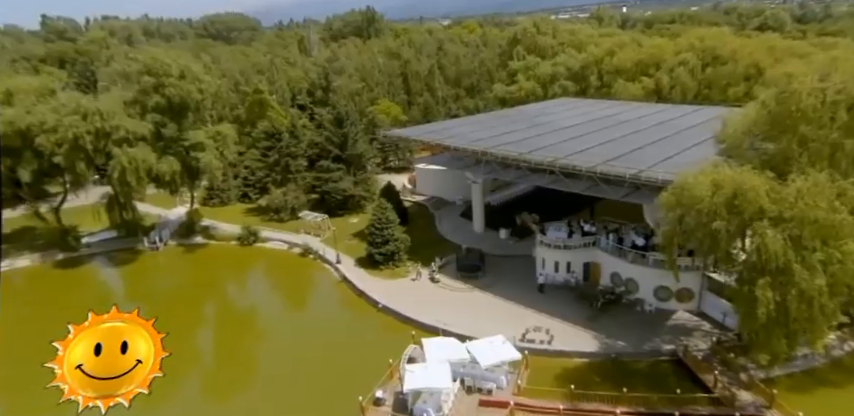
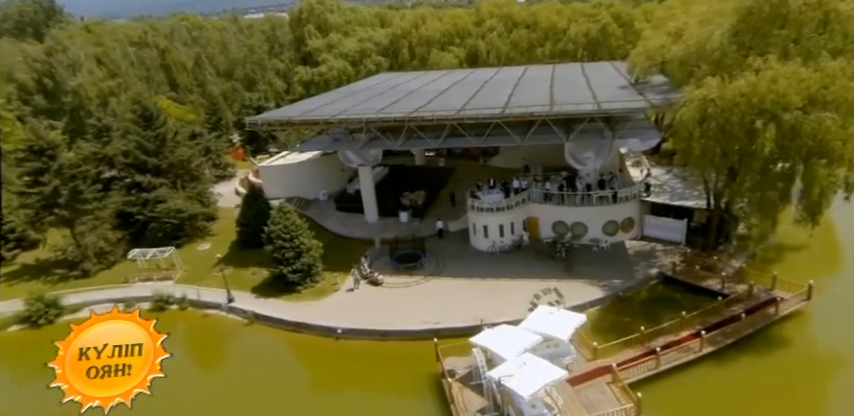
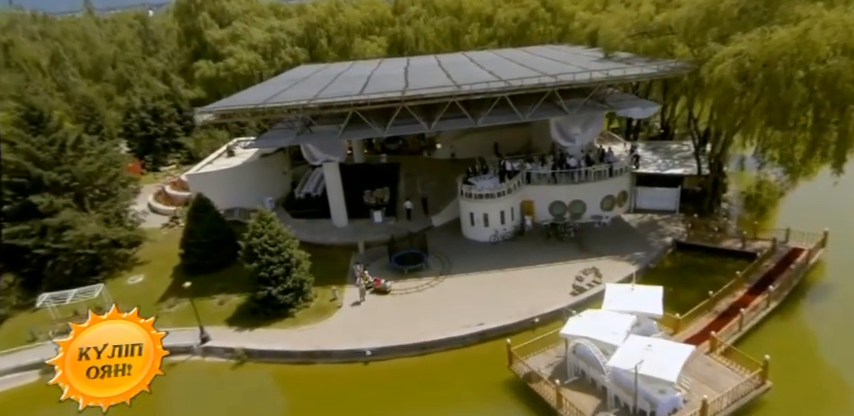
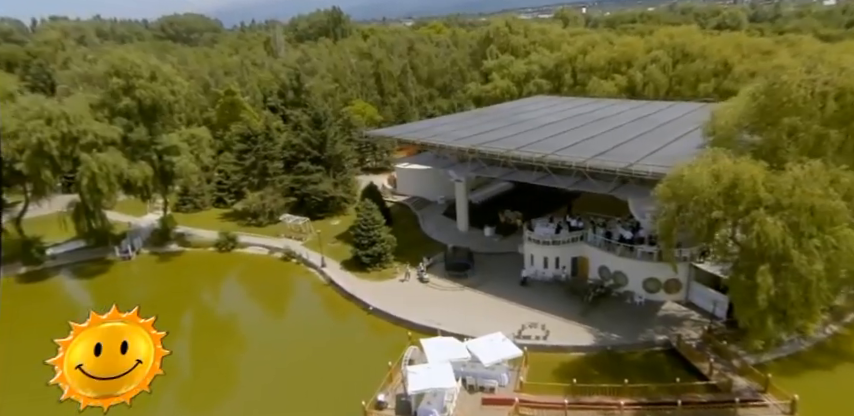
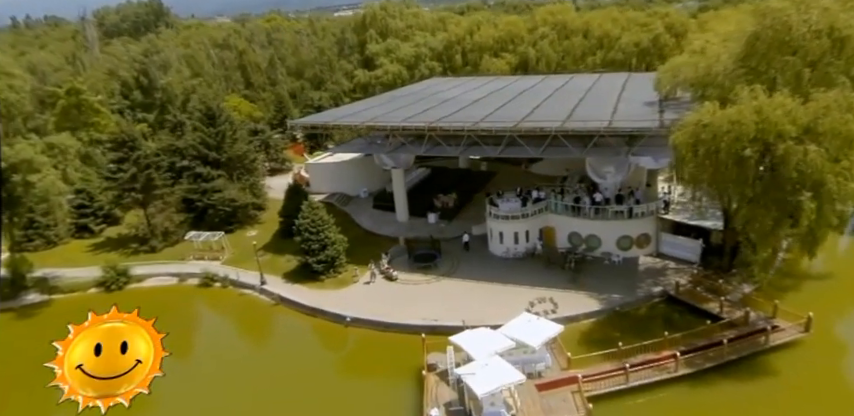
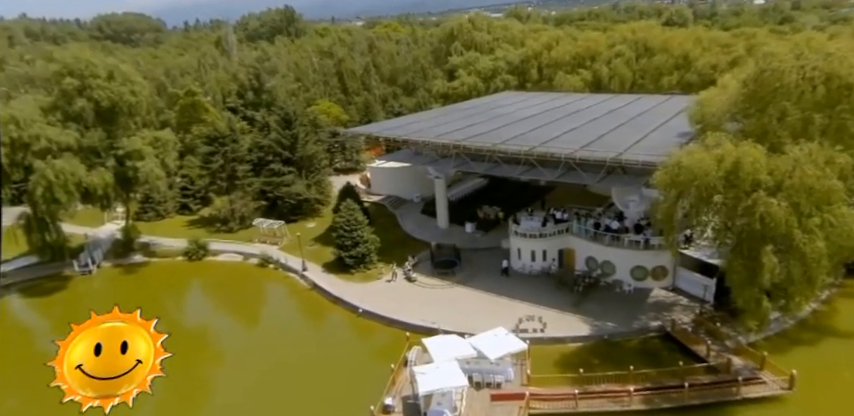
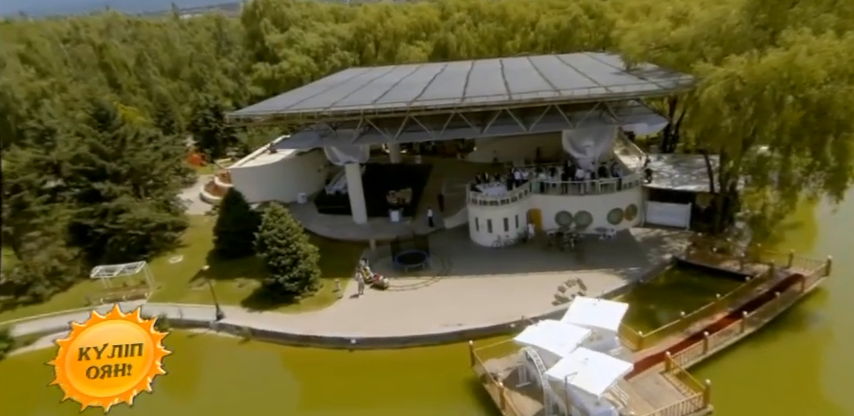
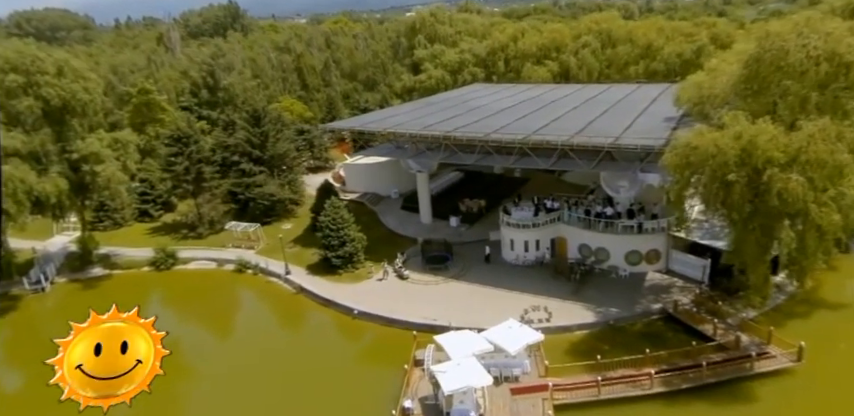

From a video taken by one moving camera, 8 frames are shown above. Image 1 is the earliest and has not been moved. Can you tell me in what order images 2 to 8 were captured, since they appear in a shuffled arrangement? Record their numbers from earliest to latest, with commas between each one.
4, 6, 8, 5, 2, 7, 3
